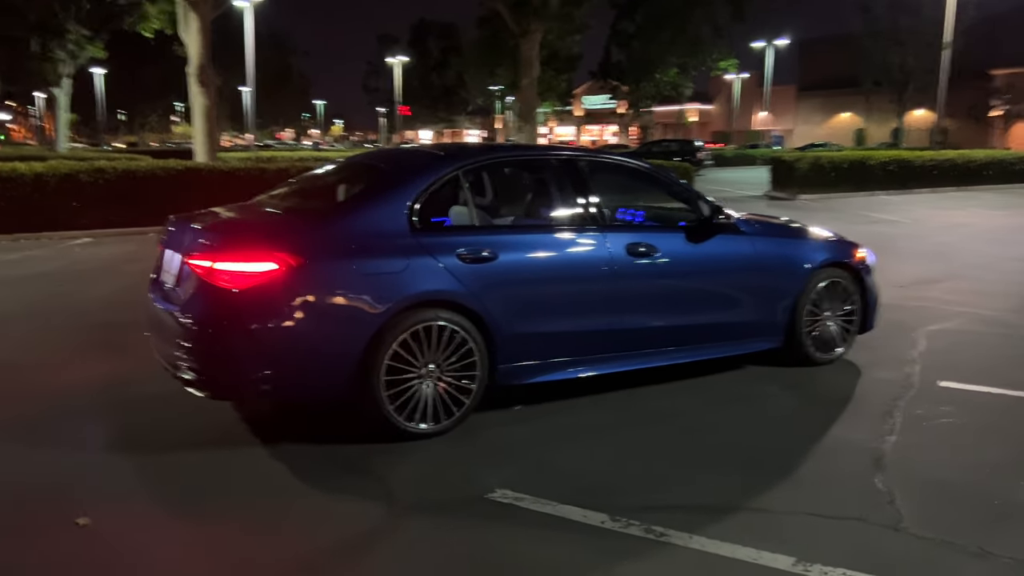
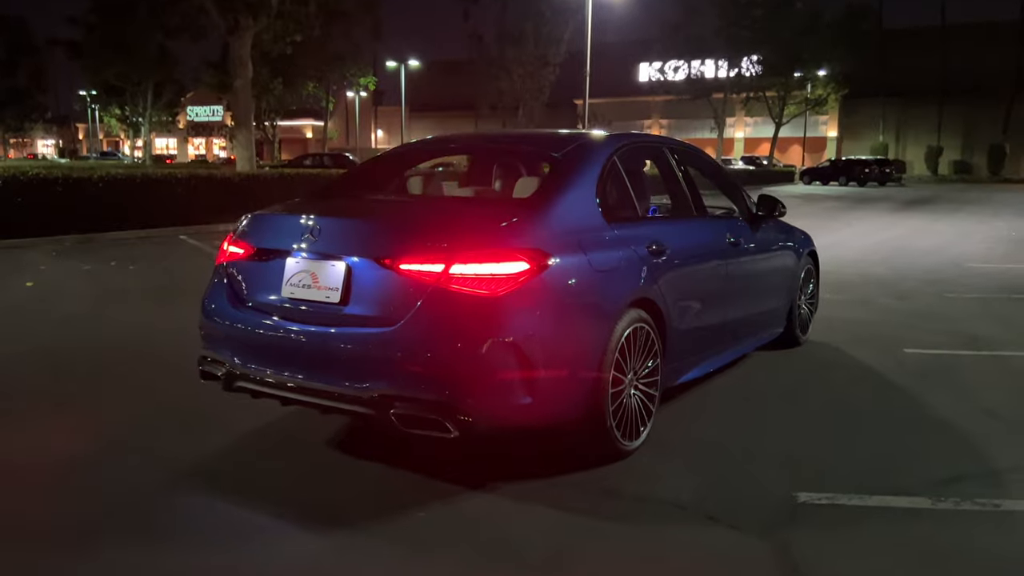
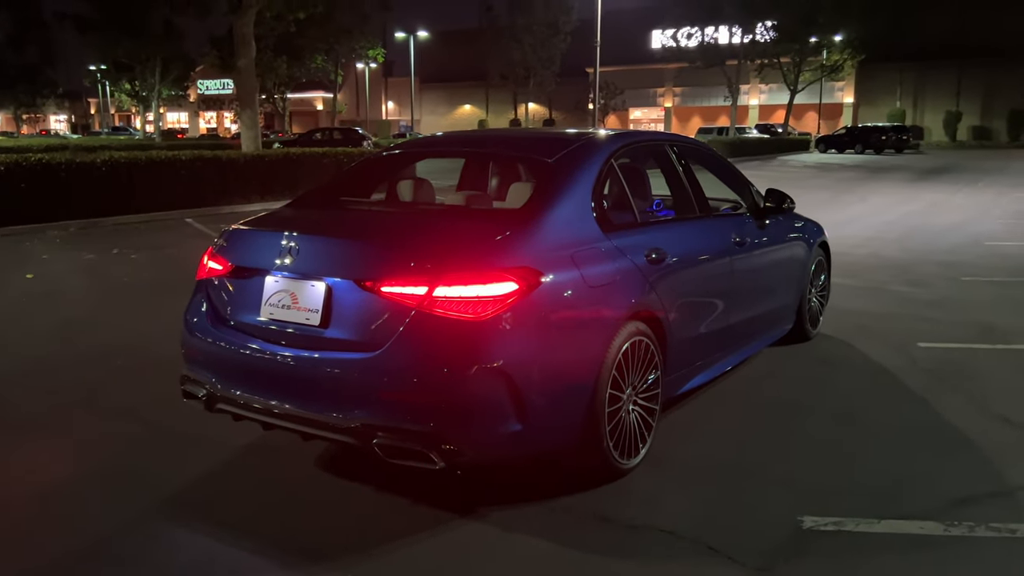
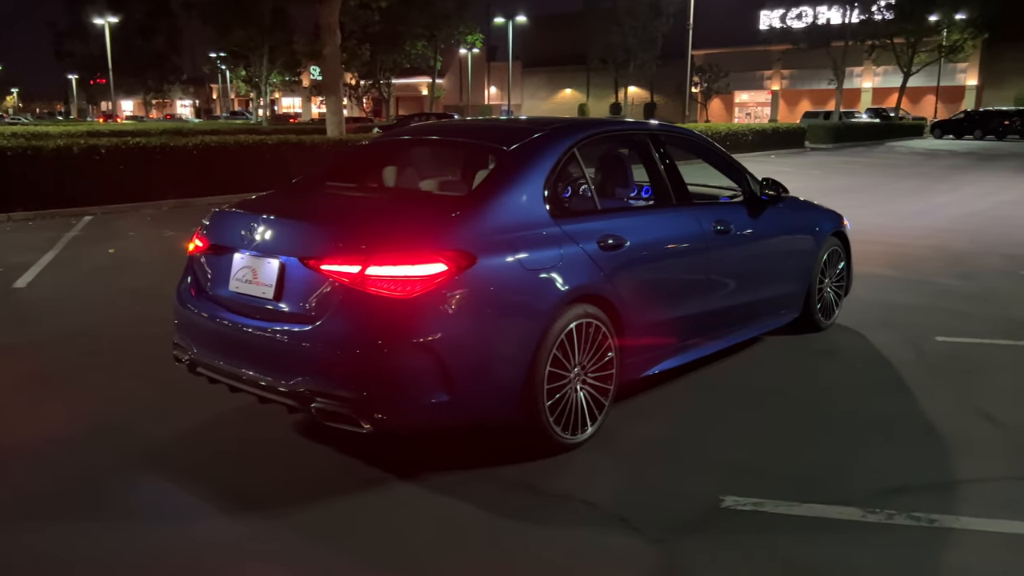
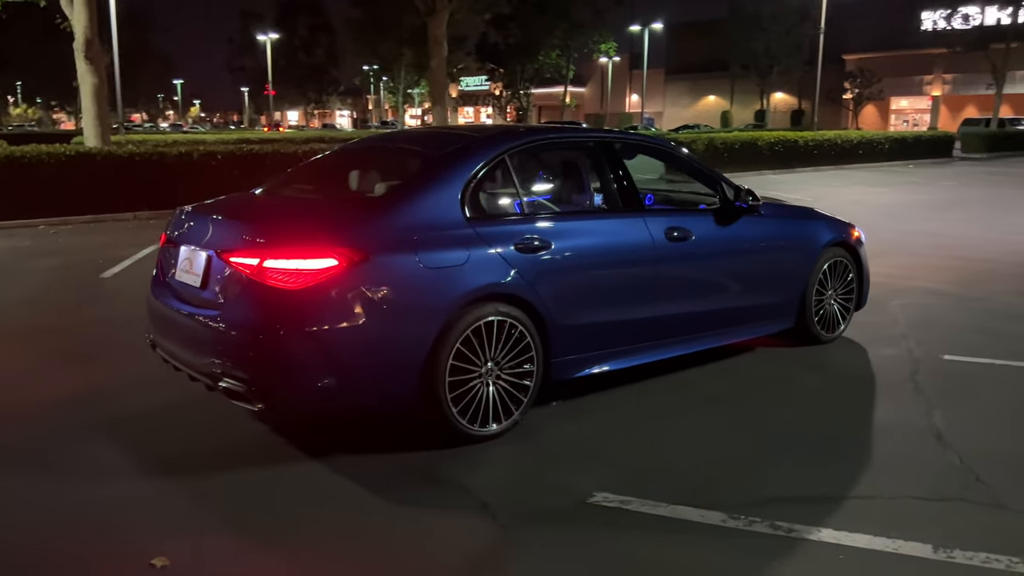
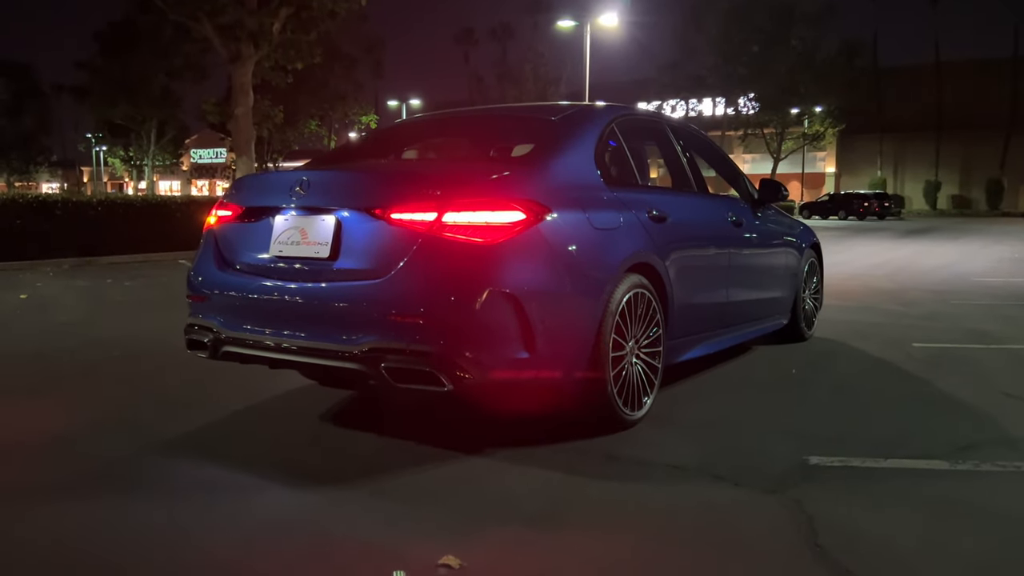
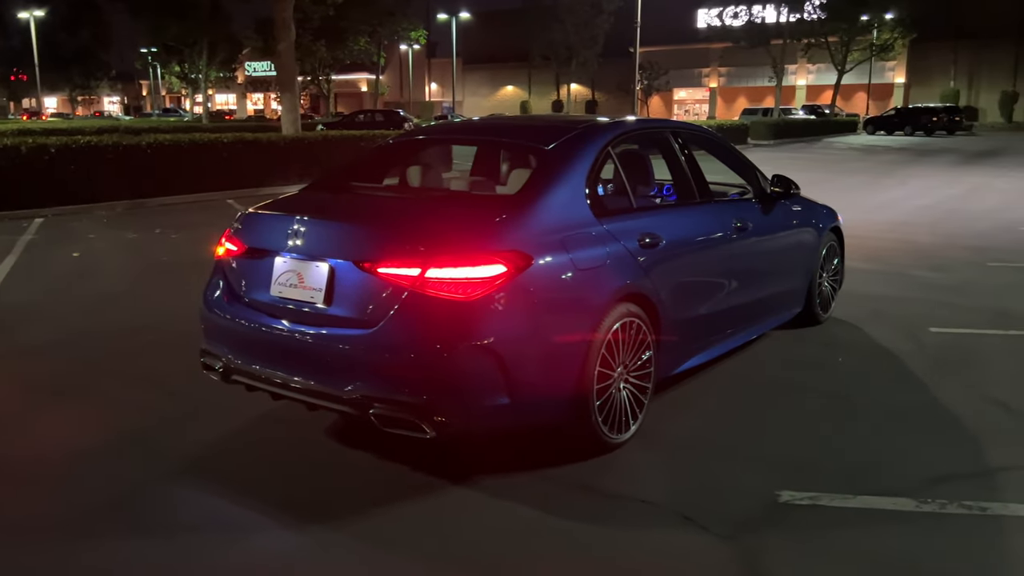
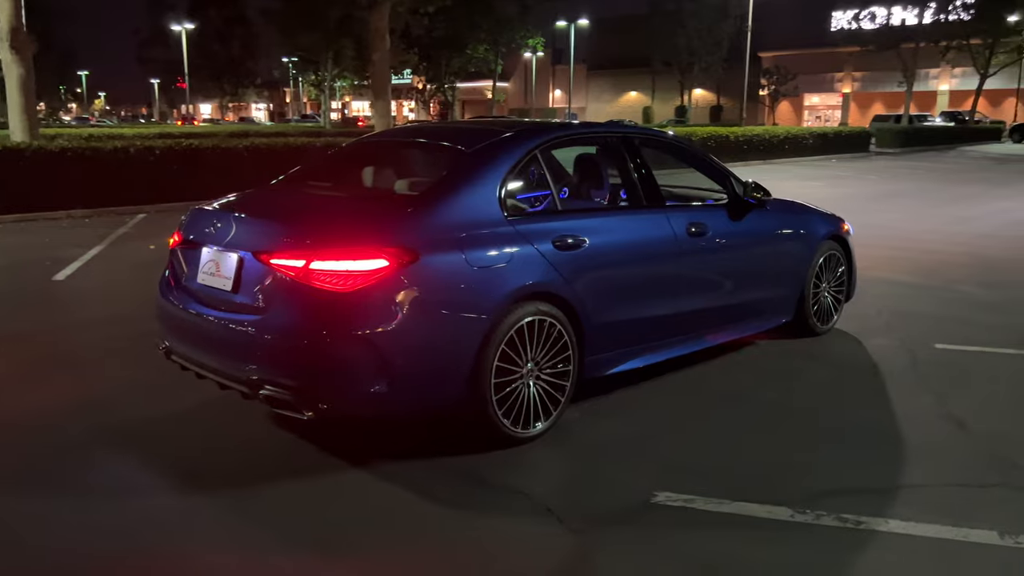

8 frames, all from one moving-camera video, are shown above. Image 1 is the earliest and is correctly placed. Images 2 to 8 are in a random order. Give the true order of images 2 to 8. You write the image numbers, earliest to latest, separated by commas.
5, 8, 4, 7, 3, 6, 2
